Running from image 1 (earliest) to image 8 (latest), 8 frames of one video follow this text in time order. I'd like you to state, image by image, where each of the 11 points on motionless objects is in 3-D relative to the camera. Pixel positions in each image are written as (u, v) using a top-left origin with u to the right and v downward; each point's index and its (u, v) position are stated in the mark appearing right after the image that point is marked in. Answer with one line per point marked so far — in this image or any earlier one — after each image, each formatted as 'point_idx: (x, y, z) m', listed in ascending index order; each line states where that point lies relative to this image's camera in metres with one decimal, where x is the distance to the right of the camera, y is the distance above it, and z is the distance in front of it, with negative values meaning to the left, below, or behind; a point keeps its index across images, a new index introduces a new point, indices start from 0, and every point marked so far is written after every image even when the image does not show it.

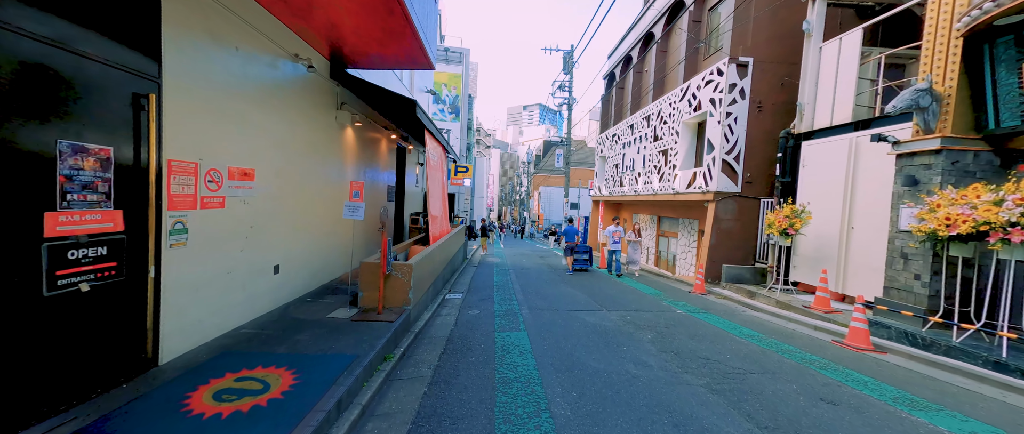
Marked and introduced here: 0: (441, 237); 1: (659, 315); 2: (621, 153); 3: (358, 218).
0: (-2.0, -0.5, +9.9) m
1: (+2.9, -1.9, +7.1) m
2: (+5.6, +3.3, +18.3) m
3: (-2.3, 0.0, +5.3) m
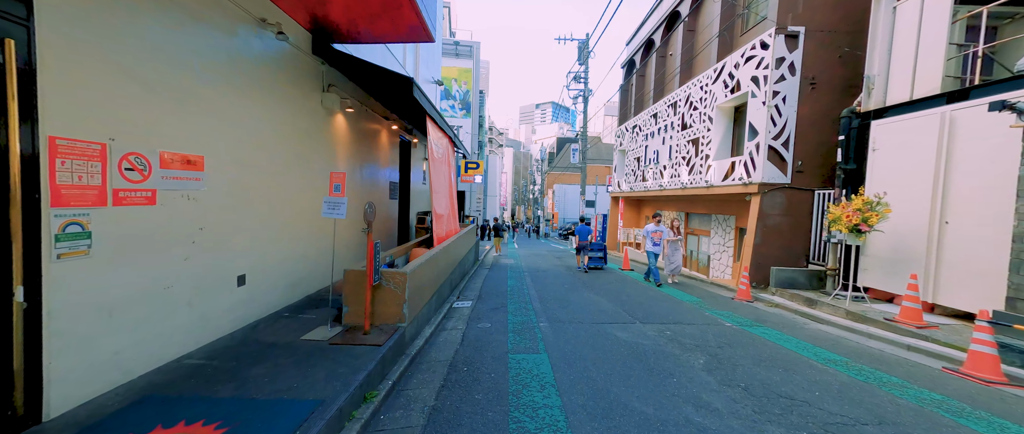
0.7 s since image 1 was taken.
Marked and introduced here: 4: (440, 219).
0: (-1.6, -0.5, +8.9) m
1: (+3.2, -1.9, +5.9) m
2: (+6.2, +3.4, +17.0) m
3: (-2.1, 0.0, +4.3) m
4: (-1.7, 0.0, +8.1) m
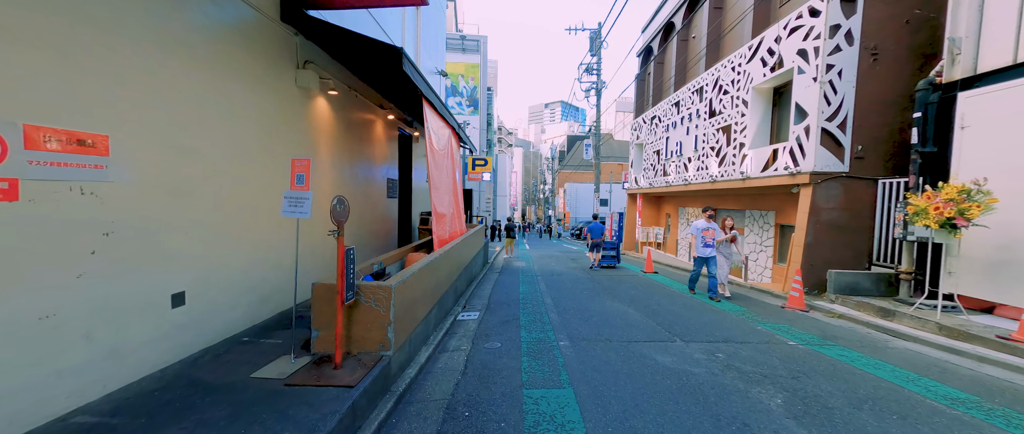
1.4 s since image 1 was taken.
0: (-1.3, -0.5, +7.9) m
1: (+3.4, -1.8, +4.8) m
2: (+6.7, +3.5, +15.7) m
3: (-2.0, 0.0, +3.4) m
4: (-1.4, 0.0, +7.1) m
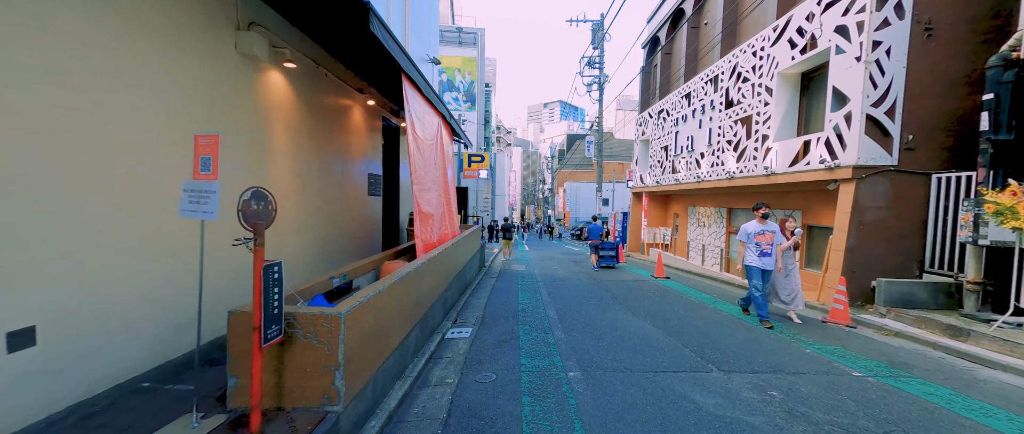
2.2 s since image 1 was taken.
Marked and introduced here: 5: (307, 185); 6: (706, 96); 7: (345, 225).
0: (-1.4, -0.5, +6.9) m
1: (+3.4, -1.8, +3.8) m
2: (+6.6, +3.5, +14.7) m
3: (-2.0, 0.0, +2.3) m
4: (-1.5, 0.0, +6.1) m
5: (-3.1, +0.5, +5.3) m
6: (+6.5, +4.1, +12.0) m
7: (-3.0, -0.1, +6.5) m
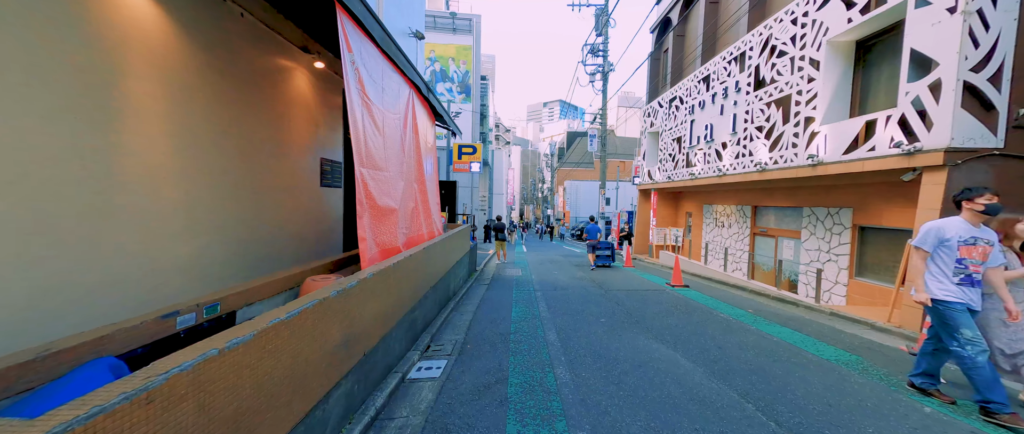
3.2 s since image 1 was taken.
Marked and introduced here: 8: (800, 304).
0: (-1.5, -0.5, +5.4) m
1: (+3.2, -1.8, +2.2) m
2: (+6.4, +3.5, +13.2) m
3: (-2.1, 0.0, +0.8) m
4: (-1.6, +0.1, +4.5) m
5: (-3.2, +0.5, +3.8) m
6: (+6.4, +4.1, +10.5) m
7: (-3.2, -0.1, +4.9) m
8: (+6.0, -1.8, +7.4) m
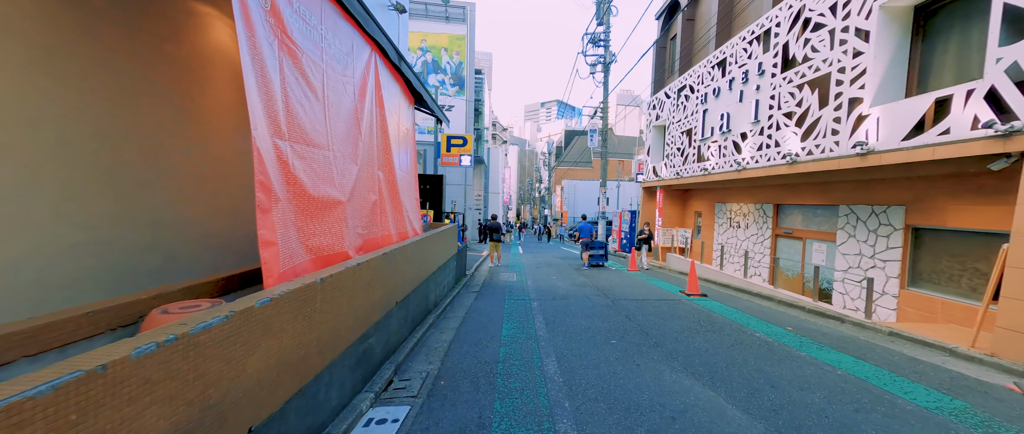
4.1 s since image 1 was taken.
0: (-1.7, -0.4, +4.2) m
1: (+3.1, -1.7, +1.0) m
2: (+6.2, +3.6, +12.1) m
3: (-2.2, +0.1, -0.4) m
4: (-1.7, +0.1, +3.3) m
5: (-3.3, +0.6, +2.5) m
6: (+6.2, +4.1, +9.3) m
7: (-3.3, 0.0, +3.7) m
8: (+5.8, -1.8, +6.2) m
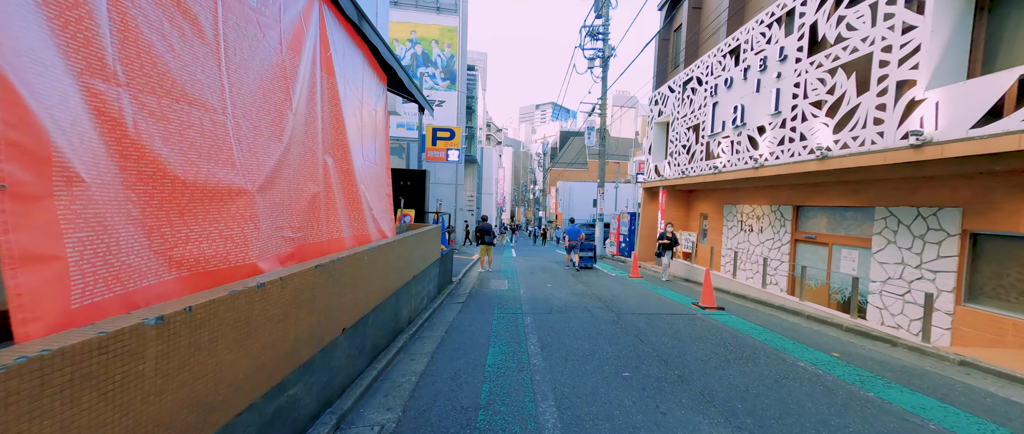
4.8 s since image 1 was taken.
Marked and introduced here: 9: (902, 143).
0: (-1.8, -0.4, +3.1) m
1: (+3.0, -1.7, 0.0) m
2: (+6.0, +3.5, +11.1) m
3: (-2.3, +0.1, -1.5) m
4: (-1.8, +0.1, +2.2) m
5: (-3.4, +0.6, +1.4) m
6: (+6.0, +4.1, +8.4) m
7: (-3.4, 0.0, +2.6) m
8: (+5.6, -1.8, +5.2) m
9: (+6.0, +1.1, +5.5) m
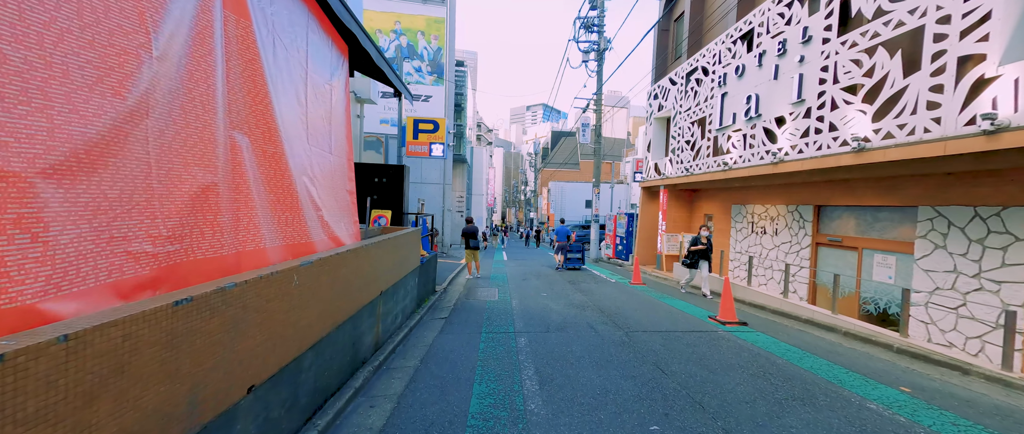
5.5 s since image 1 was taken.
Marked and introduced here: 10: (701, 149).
0: (-1.8, -0.4, +2.0) m
1: (+3.0, -1.7, -1.0) m
2: (+5.7, +3.4, +10.2) m
3: (-2.2, +0.1, -2.6) m
4: (-1.9, +0.1, +1.1) m
5: (-3.4, +0.6, +0.3) m
6: (+5.8, +4.0, +7.5) m
7: (-3.5, 0.0, +1.4) m
8: (+5.5, -1.8, +4.3) m
9: (+5.8, +1.1, +4.6) m
10: (+5.7, +2.0, +10.8) m
